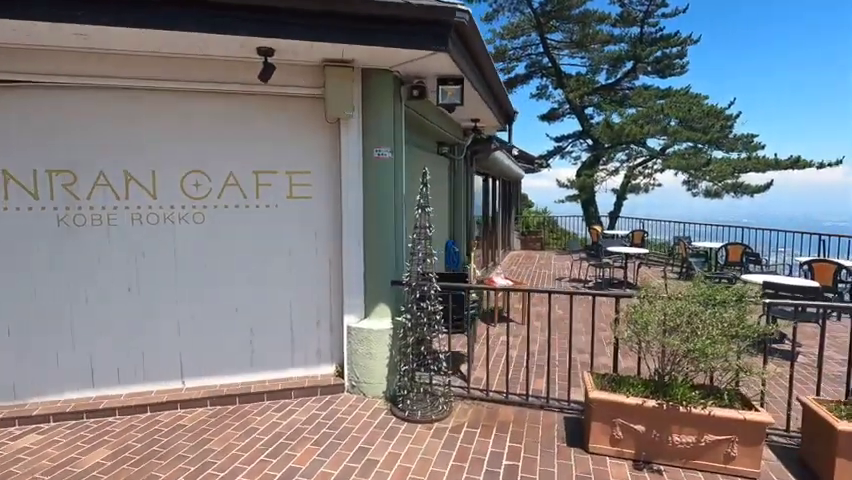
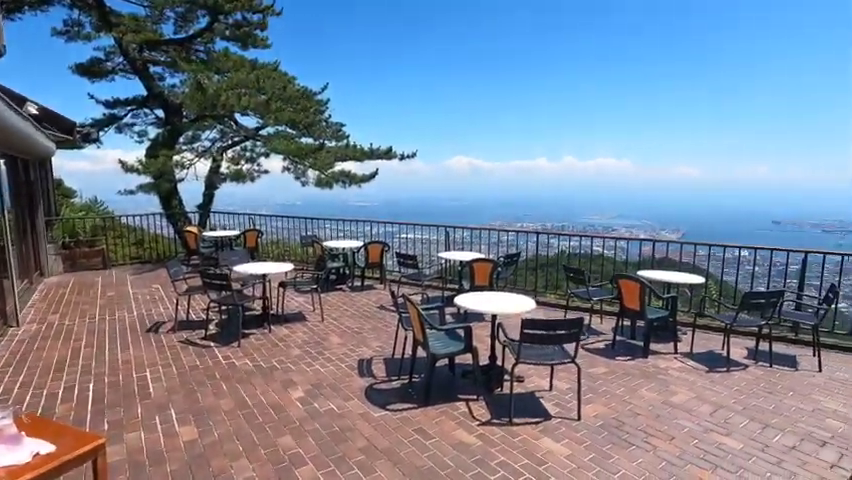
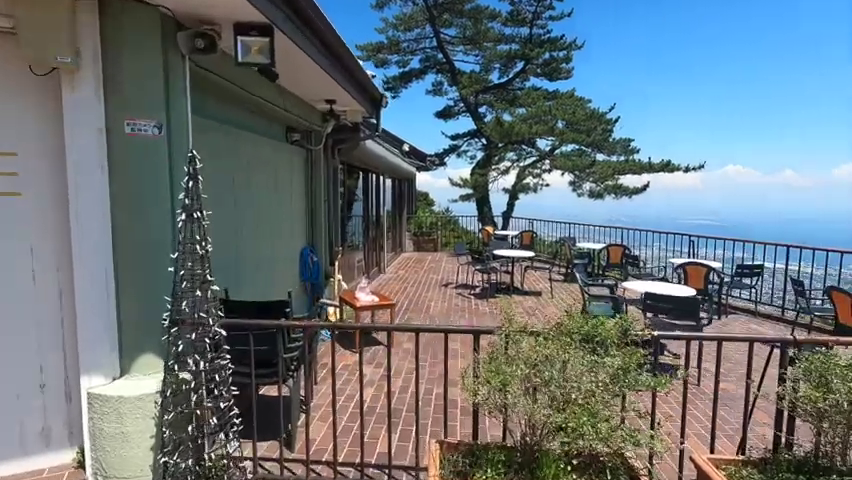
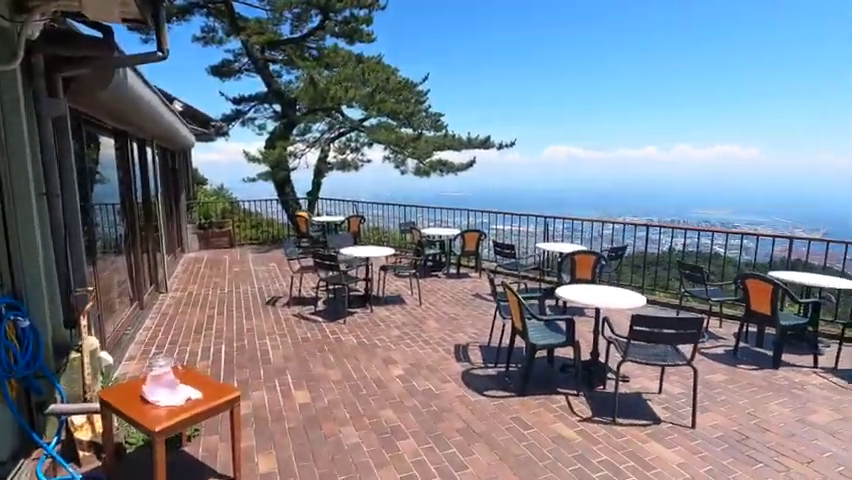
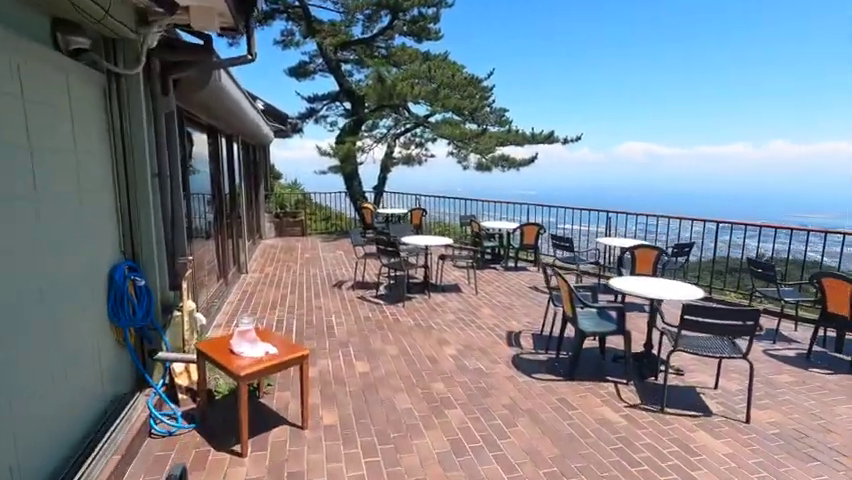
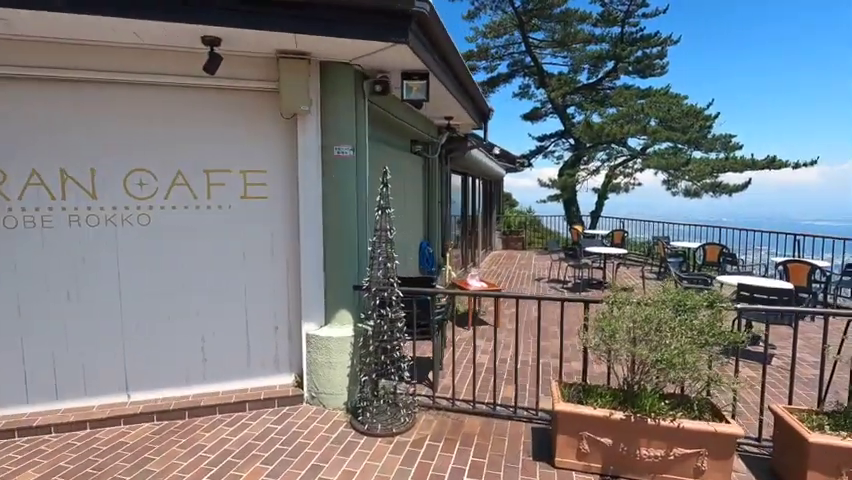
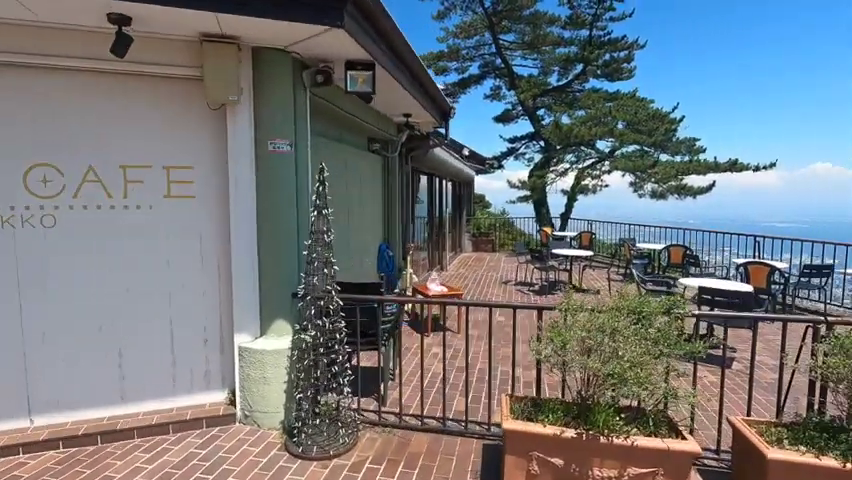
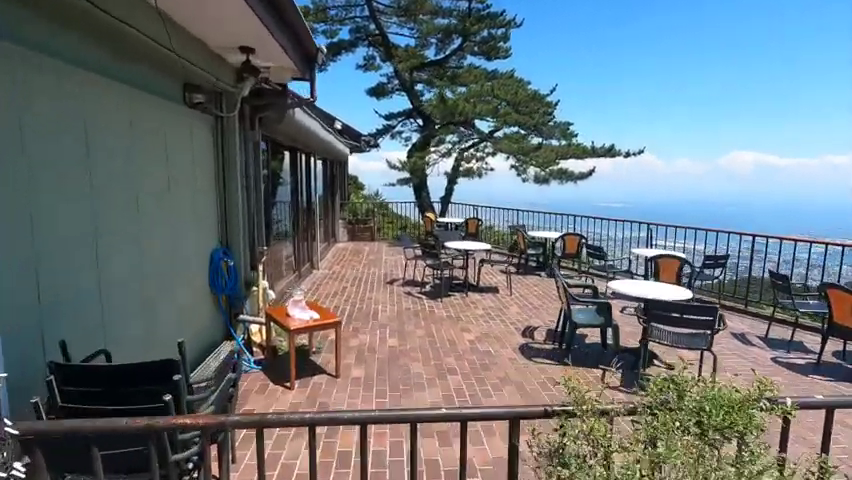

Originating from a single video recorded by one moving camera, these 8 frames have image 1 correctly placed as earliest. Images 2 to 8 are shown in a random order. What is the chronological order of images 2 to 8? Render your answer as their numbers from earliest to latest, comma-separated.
6, 7, 3, 8, 5, 4, 2
